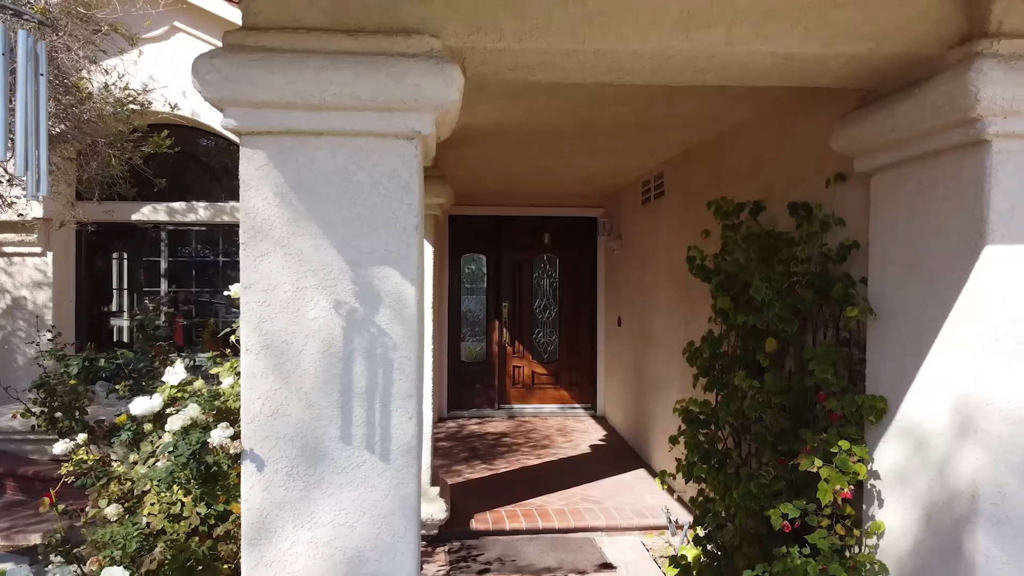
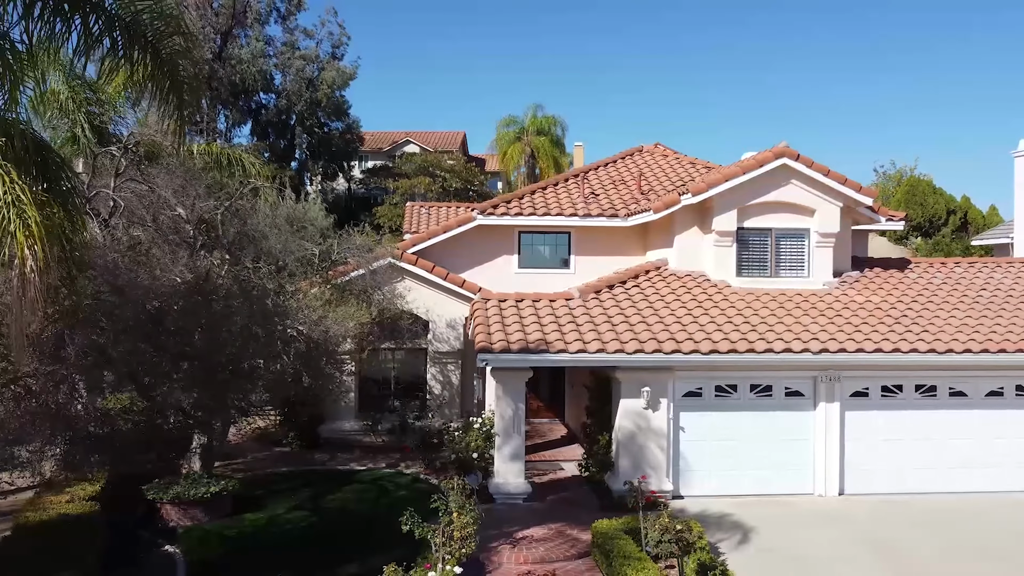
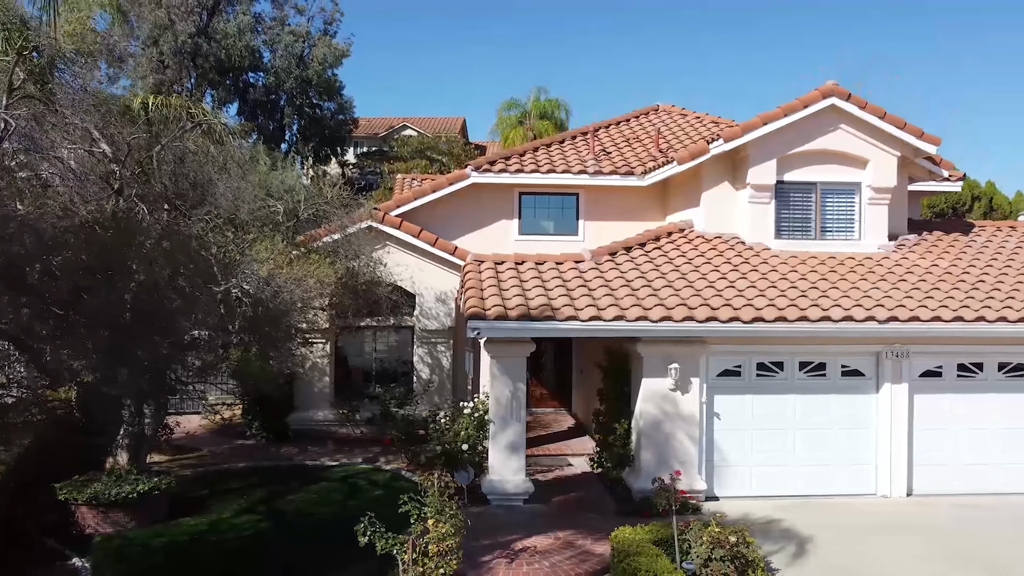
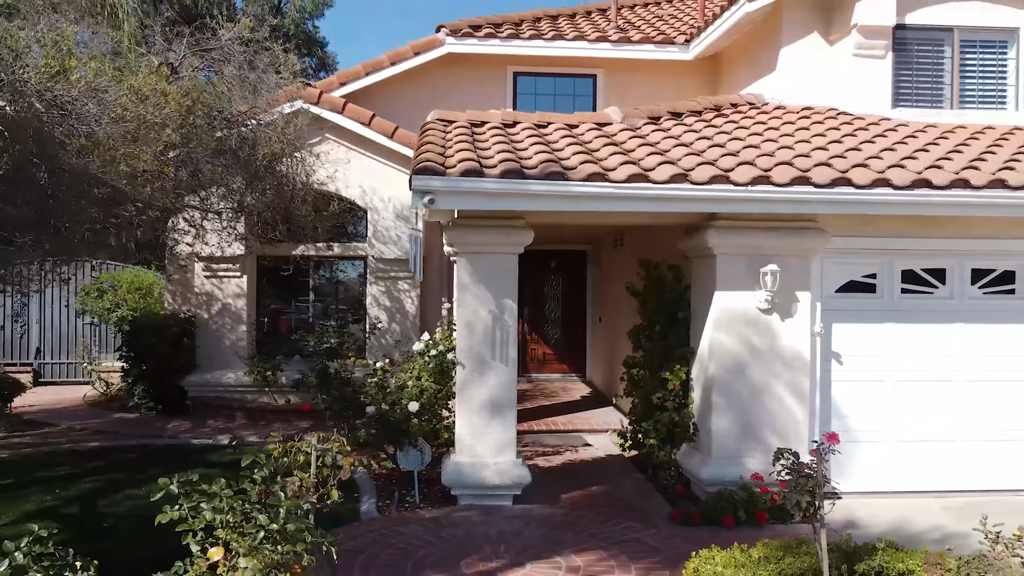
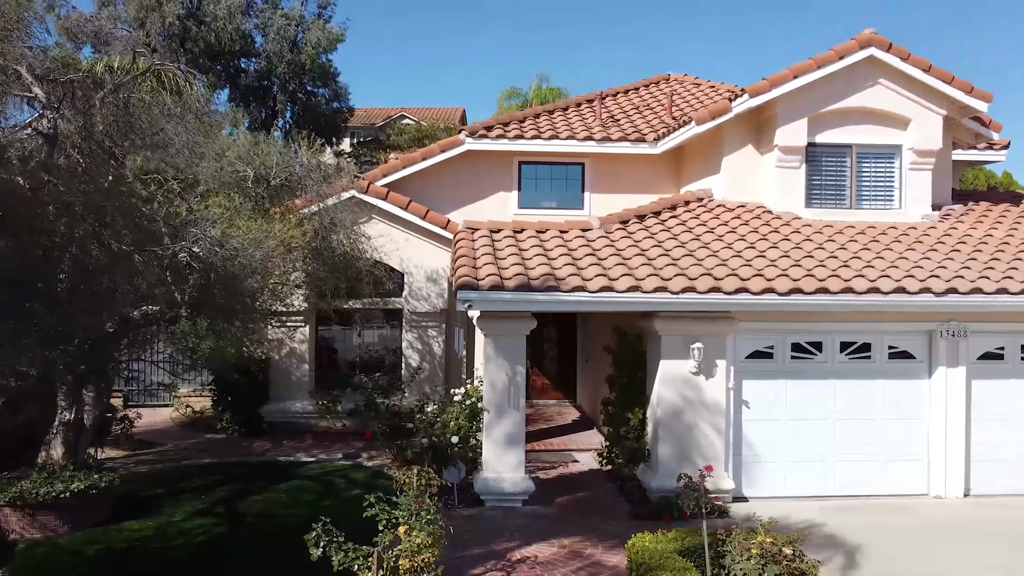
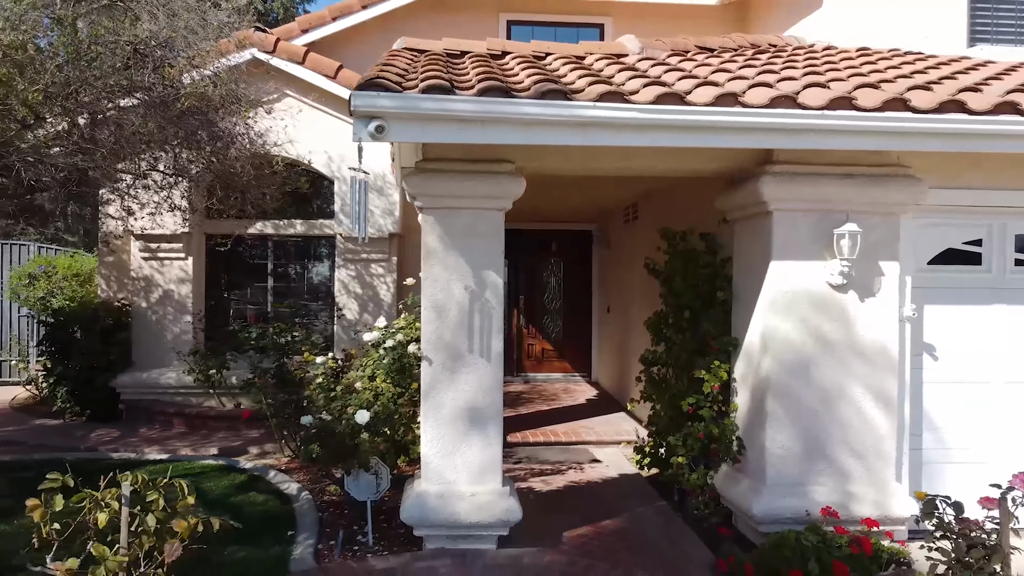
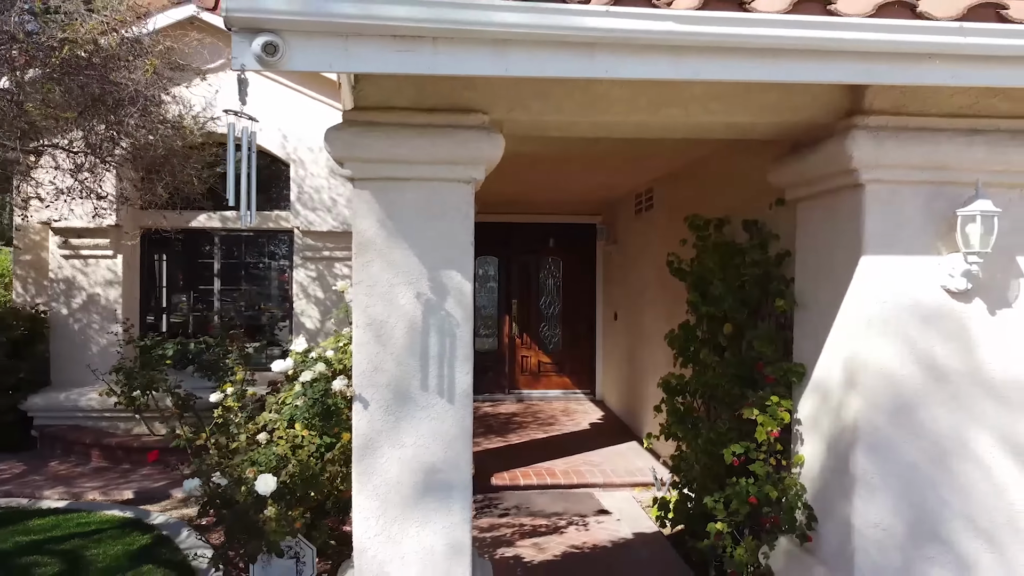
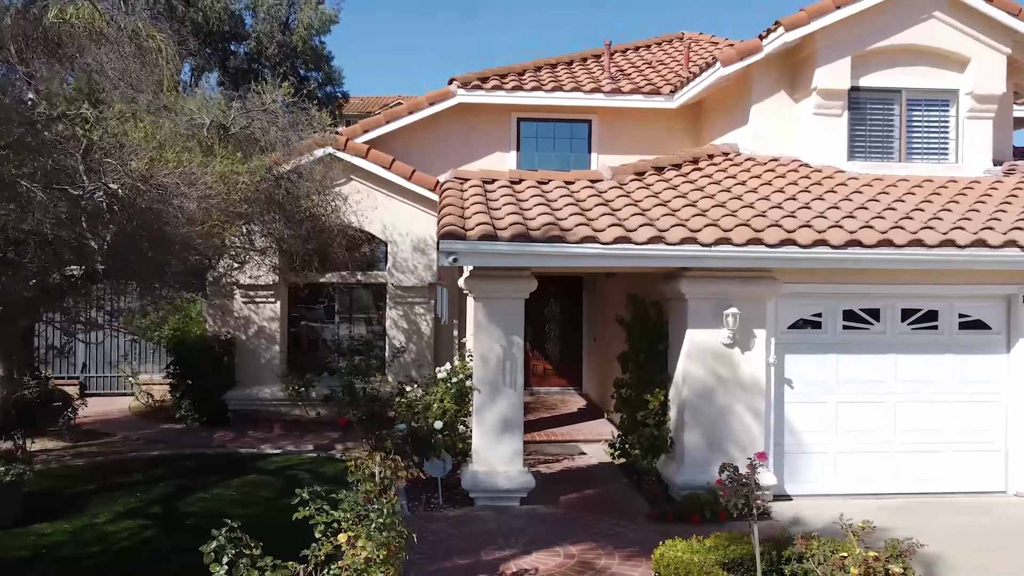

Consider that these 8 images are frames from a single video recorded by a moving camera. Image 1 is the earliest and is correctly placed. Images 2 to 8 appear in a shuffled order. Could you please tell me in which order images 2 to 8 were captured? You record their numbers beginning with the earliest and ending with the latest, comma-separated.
7, 6, 4, 8, 5, 3, 2
